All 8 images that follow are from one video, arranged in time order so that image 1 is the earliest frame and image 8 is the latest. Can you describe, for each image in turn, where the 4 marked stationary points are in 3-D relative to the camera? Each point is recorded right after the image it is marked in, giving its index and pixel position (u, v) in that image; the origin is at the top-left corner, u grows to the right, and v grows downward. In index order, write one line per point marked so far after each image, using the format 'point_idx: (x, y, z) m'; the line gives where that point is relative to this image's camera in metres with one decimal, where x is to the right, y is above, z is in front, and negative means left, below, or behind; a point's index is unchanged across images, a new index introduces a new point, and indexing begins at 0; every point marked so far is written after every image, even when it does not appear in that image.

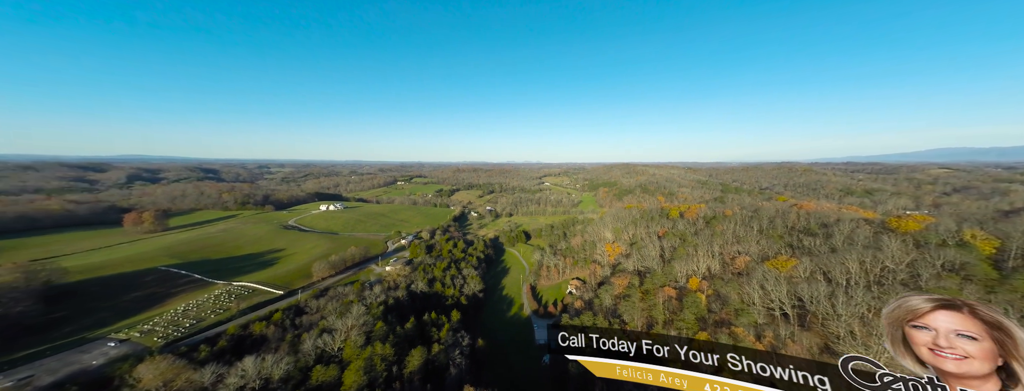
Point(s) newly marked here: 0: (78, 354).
0: (-26.9, -9.7, +18.7) m
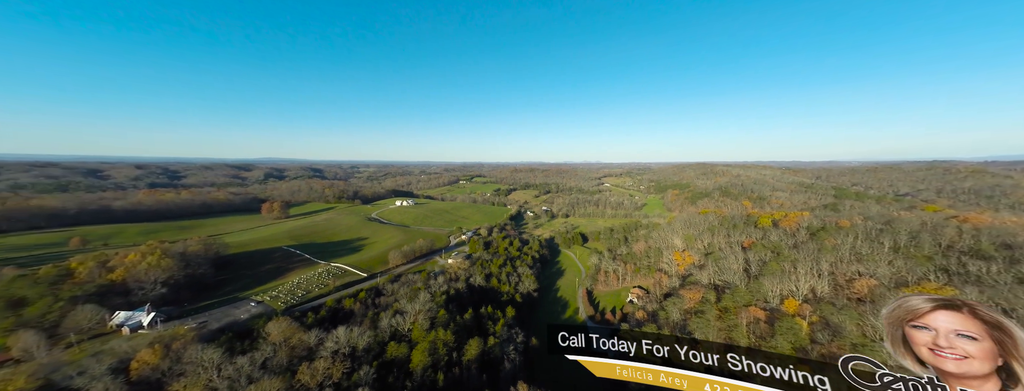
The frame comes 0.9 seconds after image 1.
0: (-22.9, -9.2, +24.4) m
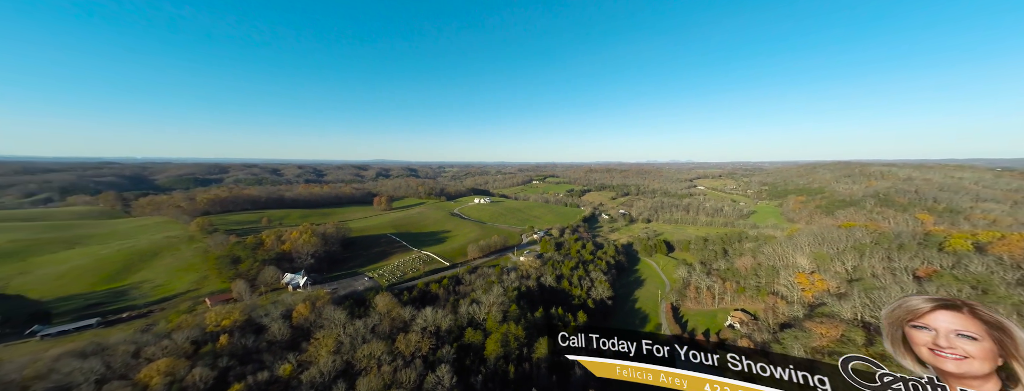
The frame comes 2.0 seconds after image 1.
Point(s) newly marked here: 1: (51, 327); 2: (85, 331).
0: (-16.4, -8.7, +30.1) m
1: (-31.8, -8.7, +21.6) m
2: (-29.0, -8.9, +21.1) m
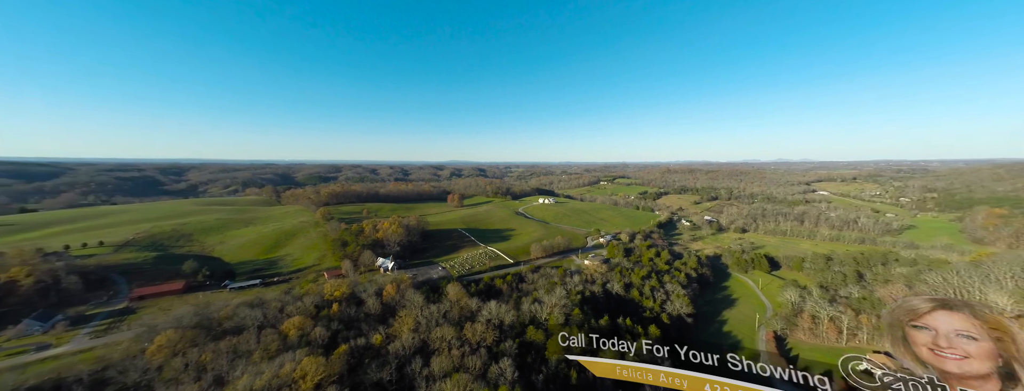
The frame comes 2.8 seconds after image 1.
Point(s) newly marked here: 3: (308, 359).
0: (-9.6, -8.5, +33.6) m
1: (-26.5, -8.1, +28.6) m
2: (-23.9, -8.4, +27.5) m
3: (-13.7, -11.1, +20.2) m
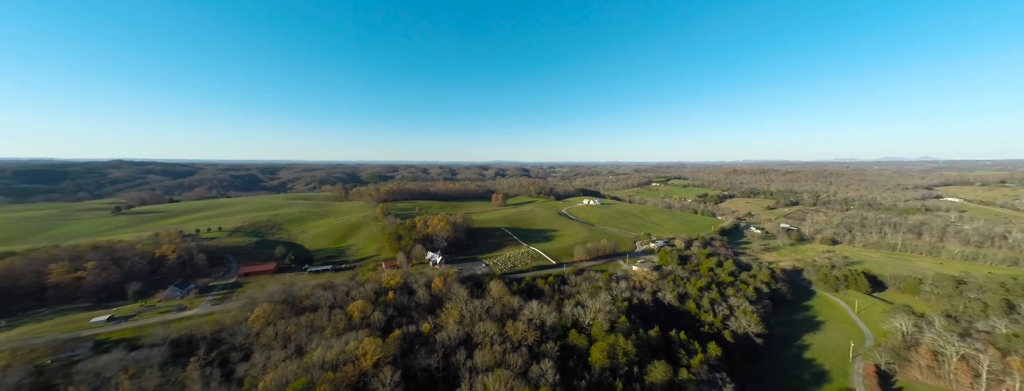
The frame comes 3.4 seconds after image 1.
0: (-4.8, -8.4, +34.9) m
1: (-22.2, -7.8, +32.3) m
2: (-19.8, -8.1, +30.9) m
3: (-10.7, -10.9, +22.2) m
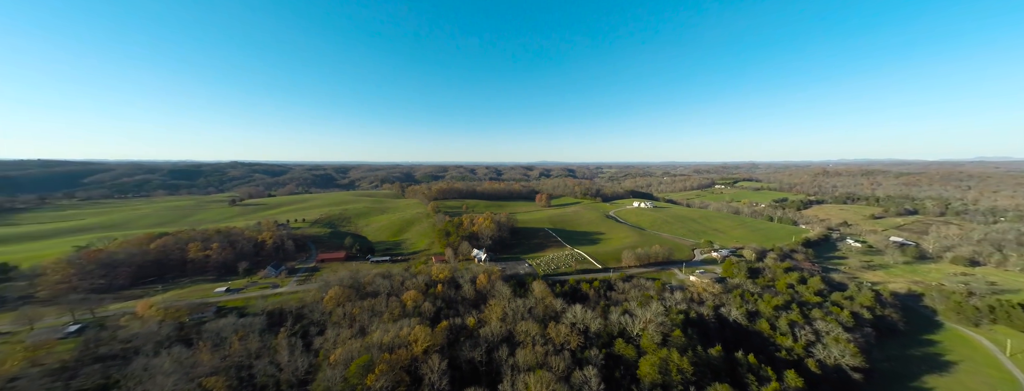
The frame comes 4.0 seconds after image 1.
0: (+0.5, -8.4, +35.6) m
1: (-17.1, -7.4, +36.0) m
2: (-15.0, -7.8, +34.2) m
3: (-7.6, -10.8, +24.1) m
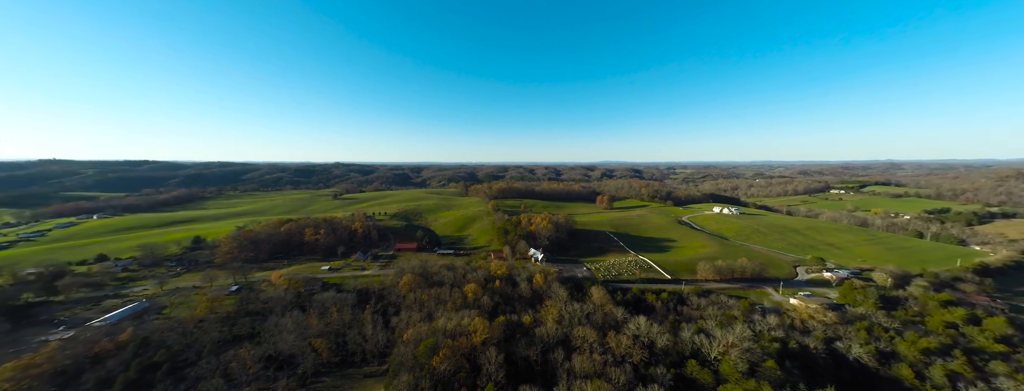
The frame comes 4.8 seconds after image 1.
0: (+7.5, -8.5, +34.8) m
1: (-9.5, -7.2, +39.4) m
2: (-7.9, -7.5, +37.1) m
3: (-3.1, -10.6, +25.6) m
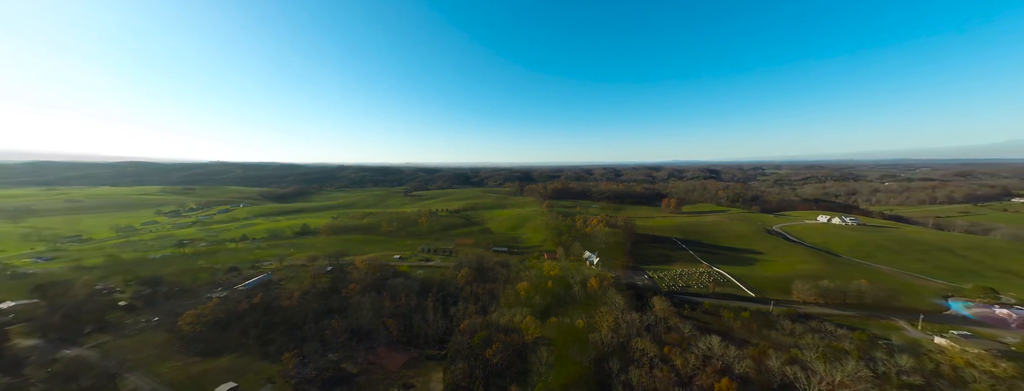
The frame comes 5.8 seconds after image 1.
0: (+13.6, -8.6, +32.3) m
1: (-1.9, -6.9, +40.5) m
2: (-0.8, -7.3, +37.9) m
3: (+1.2, -10.6, +25.6) m
